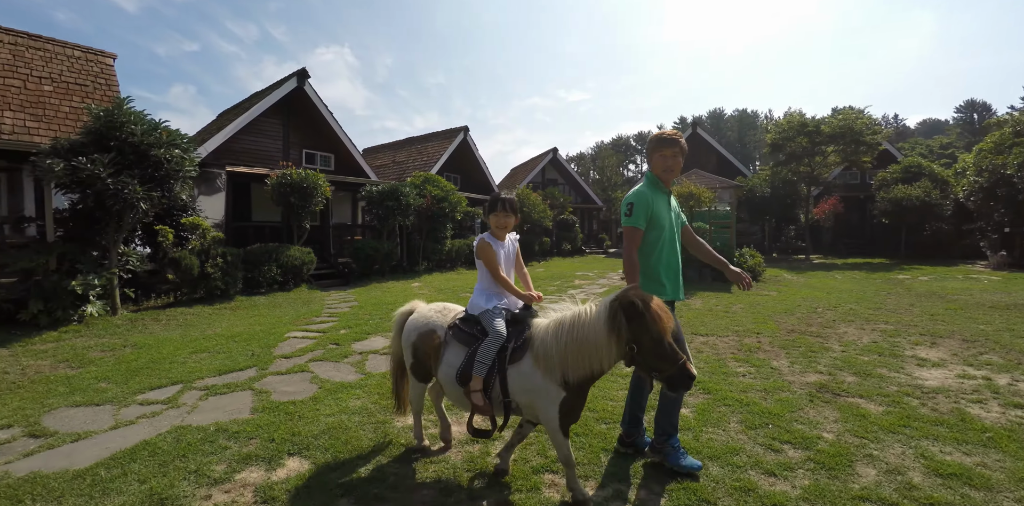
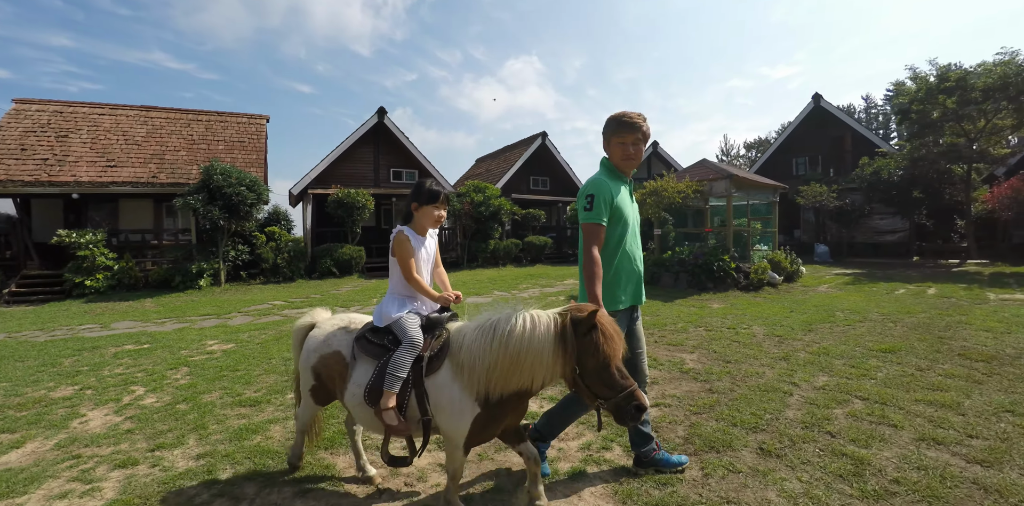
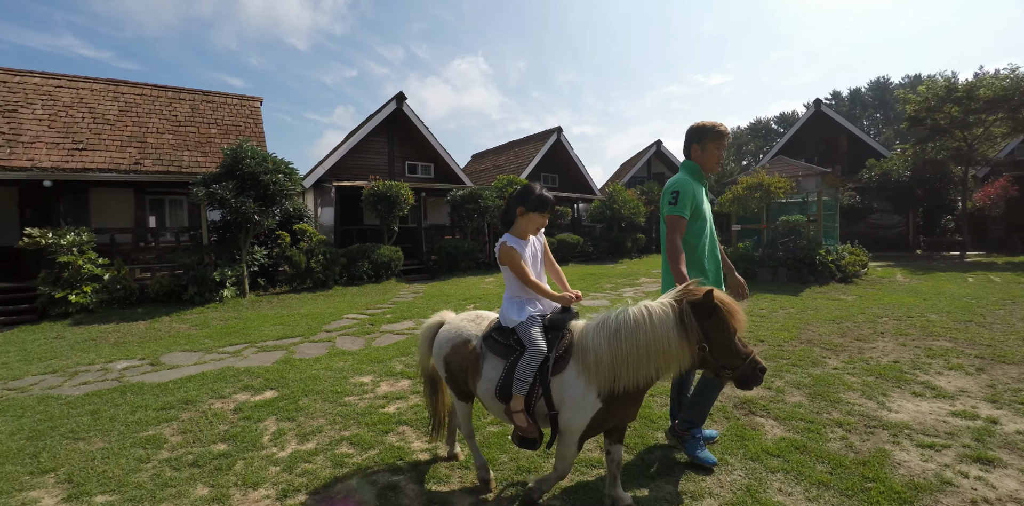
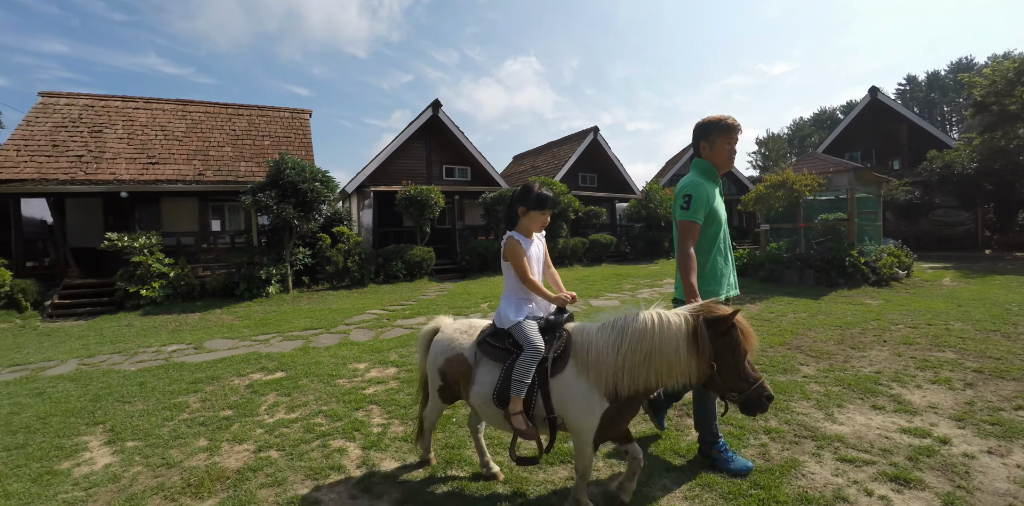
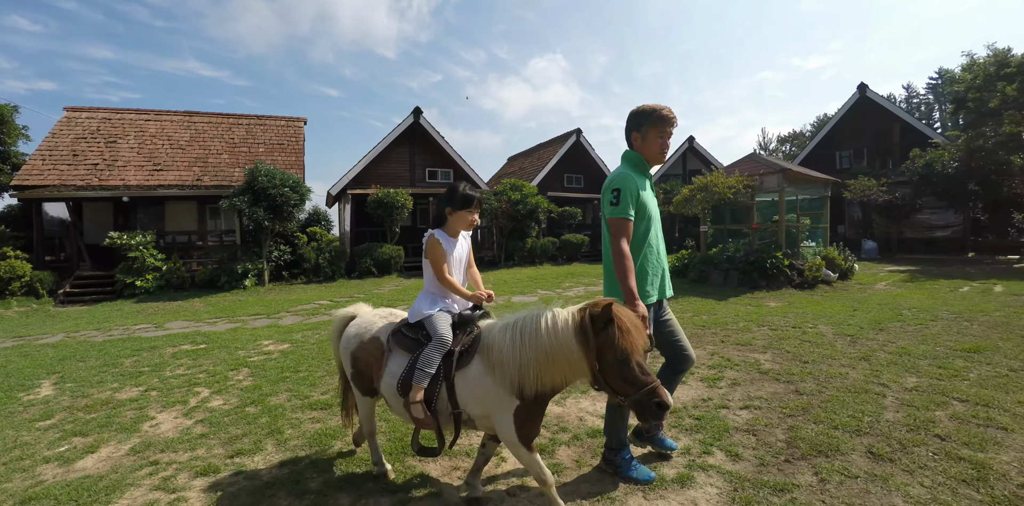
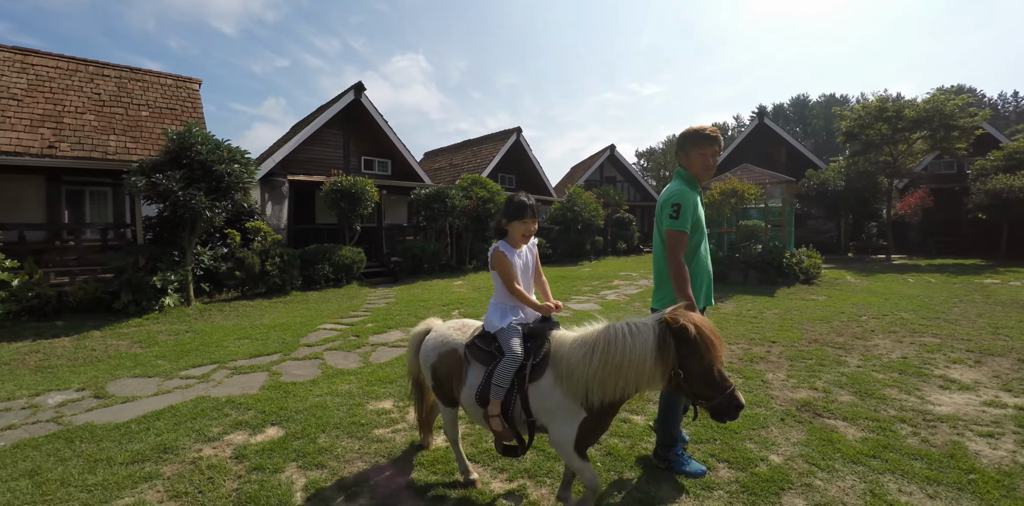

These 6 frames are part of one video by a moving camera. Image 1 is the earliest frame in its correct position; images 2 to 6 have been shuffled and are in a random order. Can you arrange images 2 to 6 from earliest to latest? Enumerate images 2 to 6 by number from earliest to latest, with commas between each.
6, 3, 4, 5, 2
